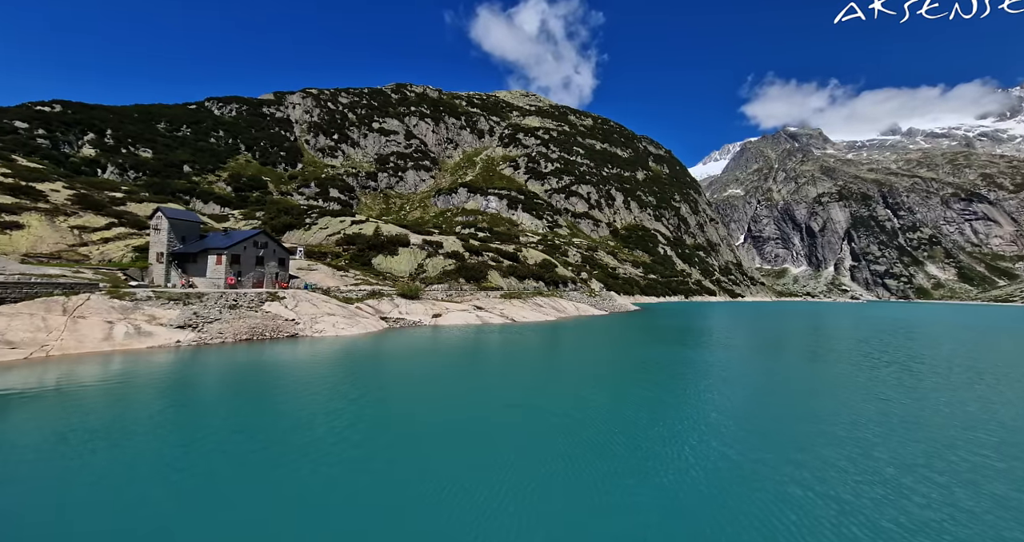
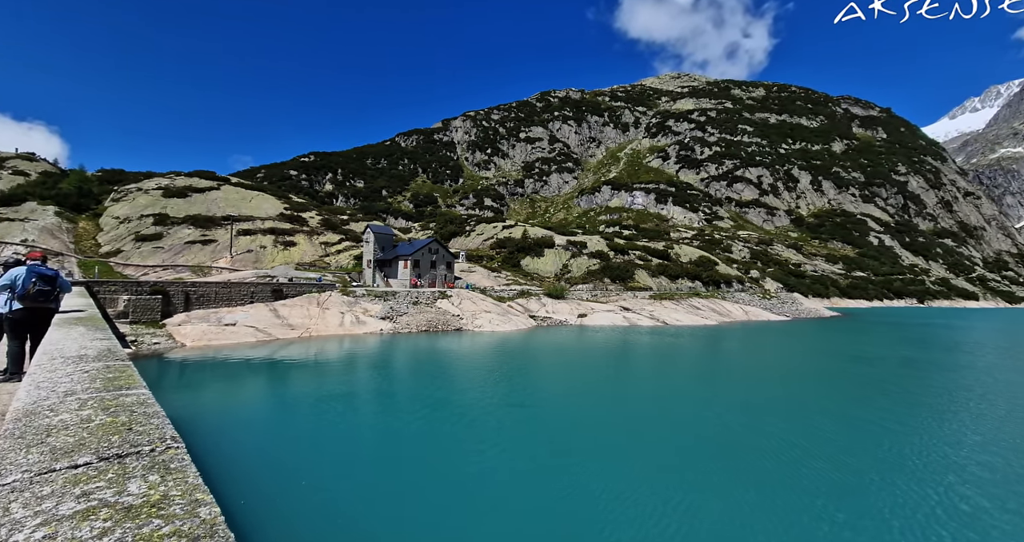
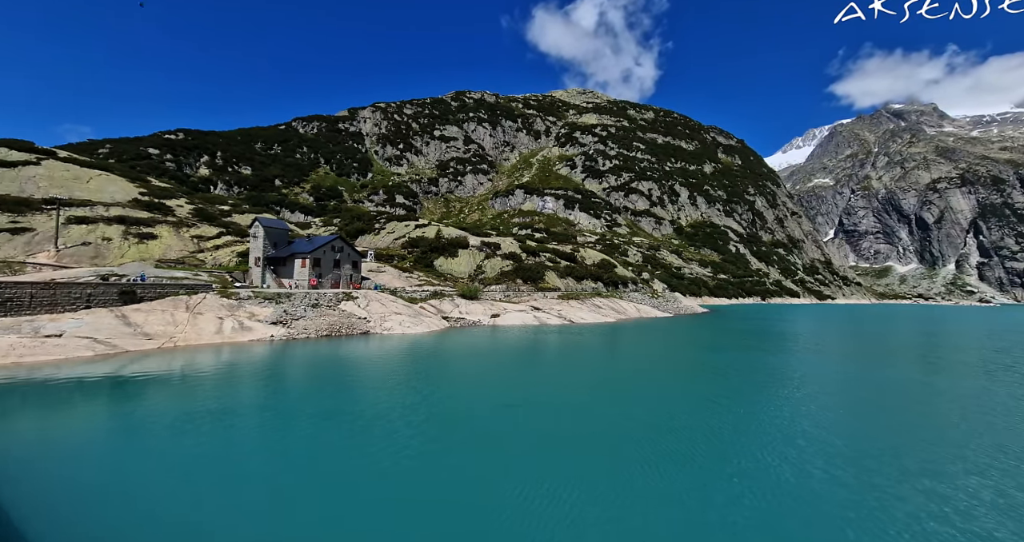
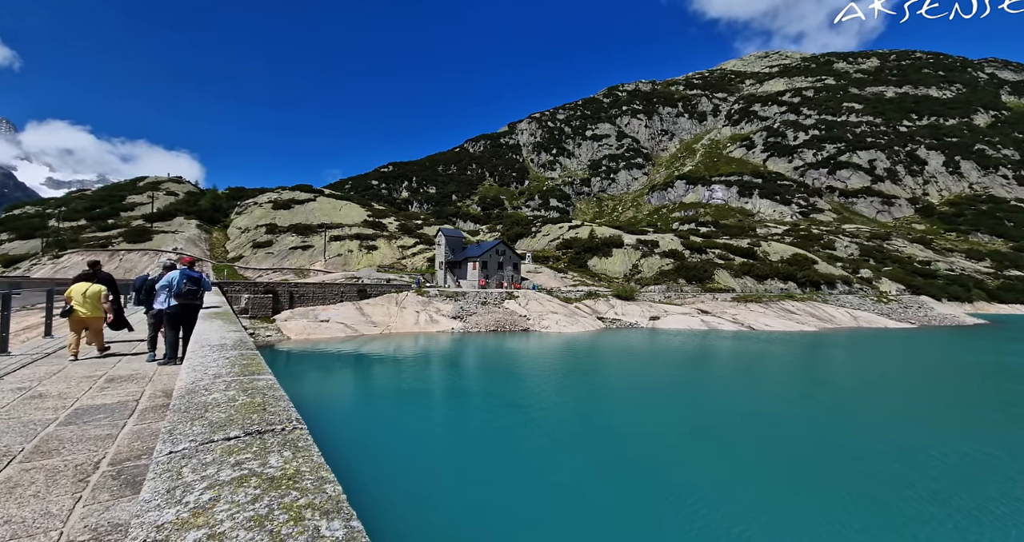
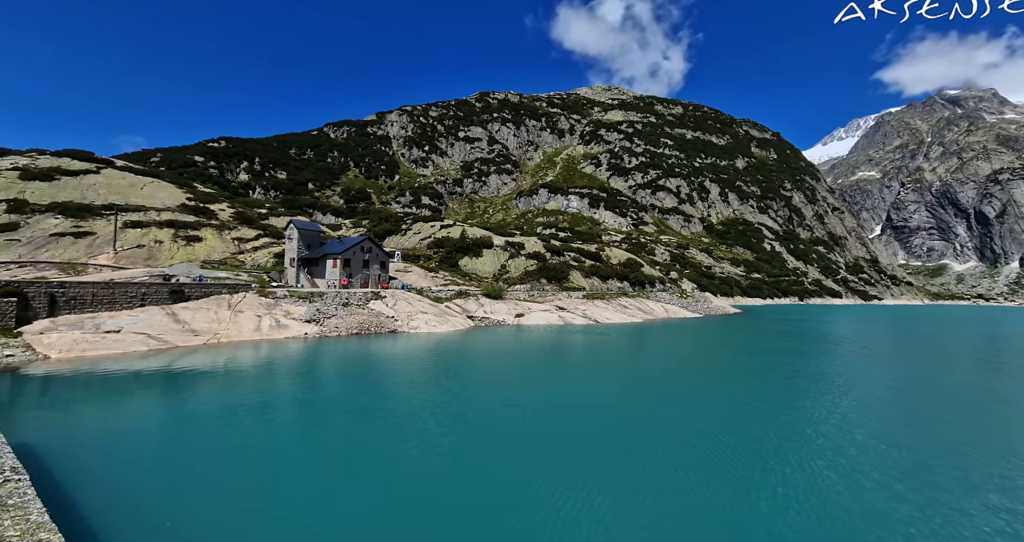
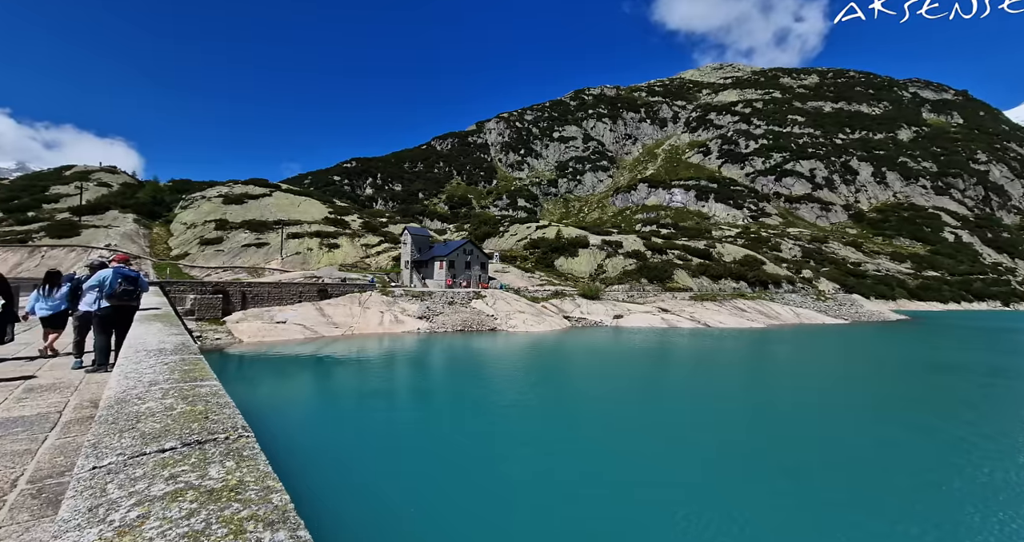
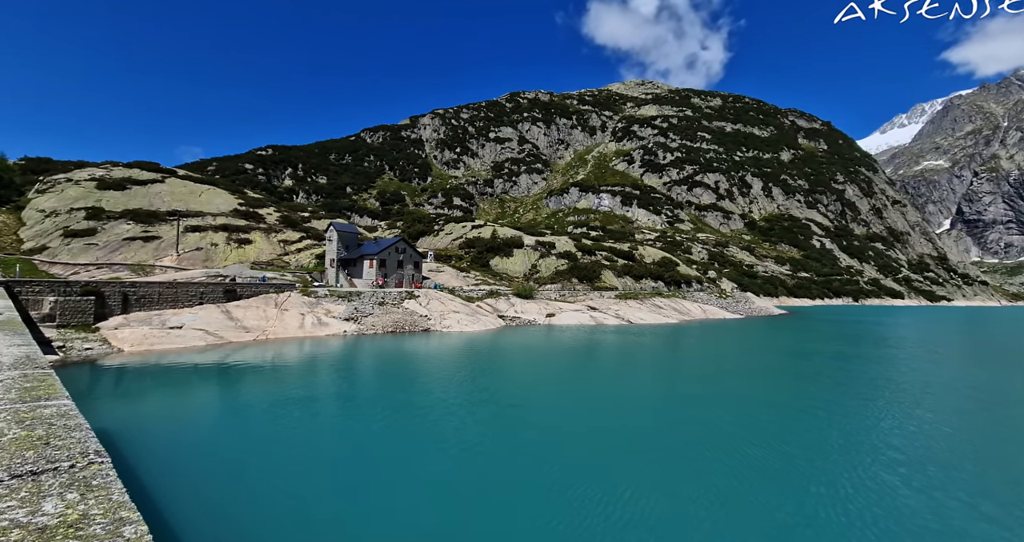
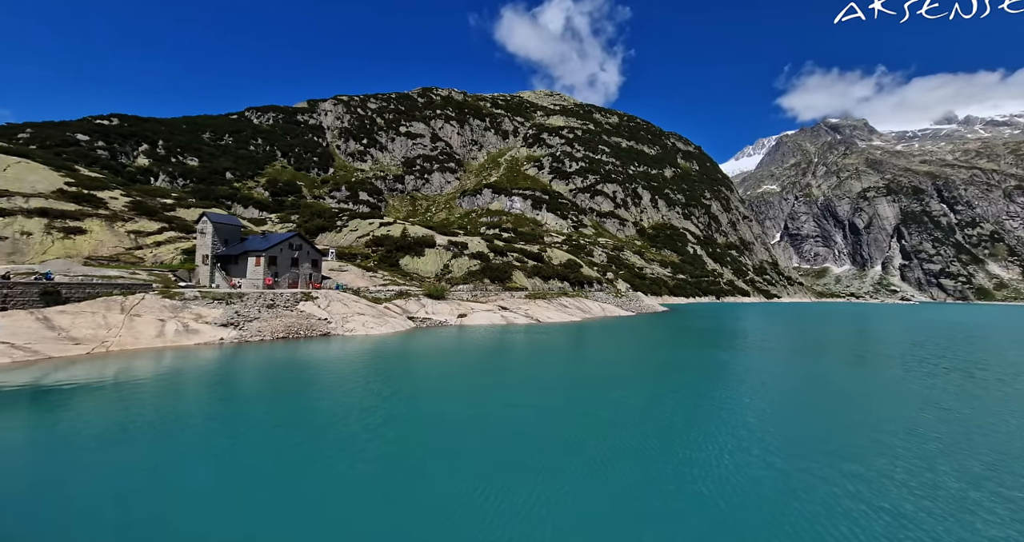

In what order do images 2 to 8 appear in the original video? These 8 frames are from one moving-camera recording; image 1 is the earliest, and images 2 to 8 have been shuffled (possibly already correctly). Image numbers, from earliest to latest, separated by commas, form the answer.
8, 3, 5, 7, 2, 6, 4
